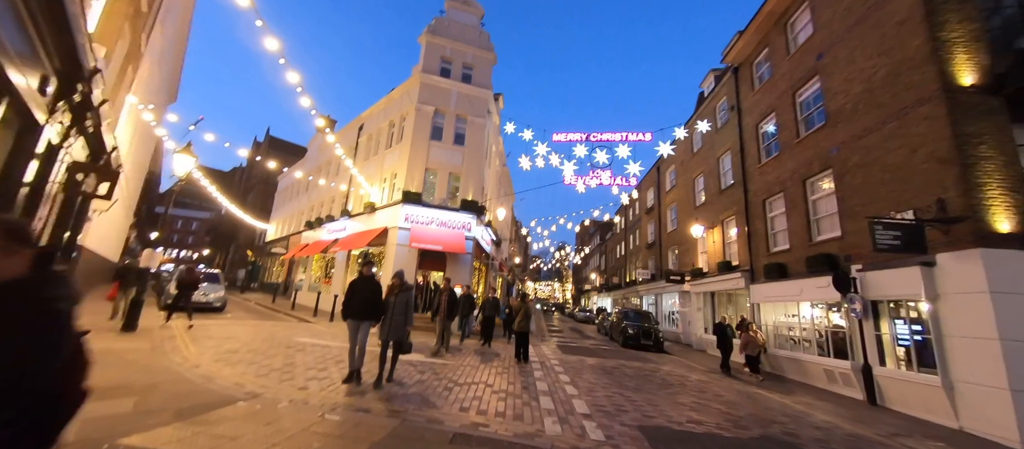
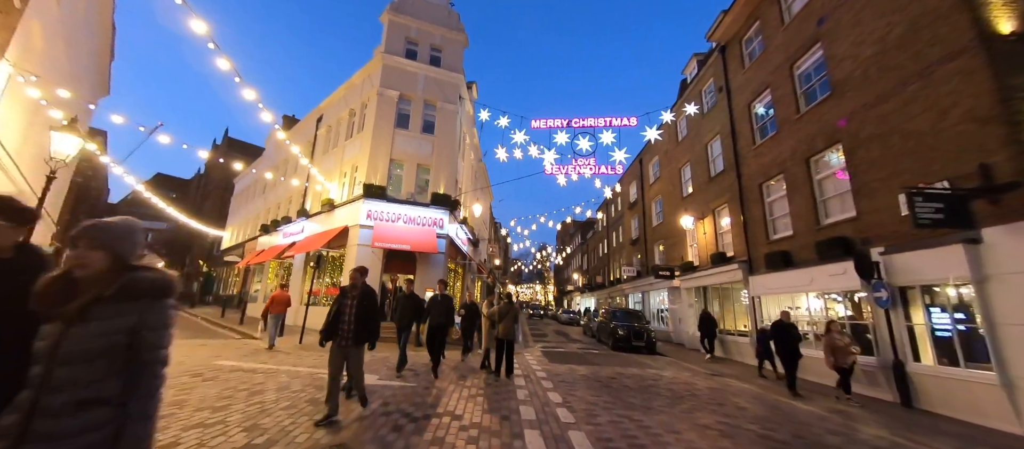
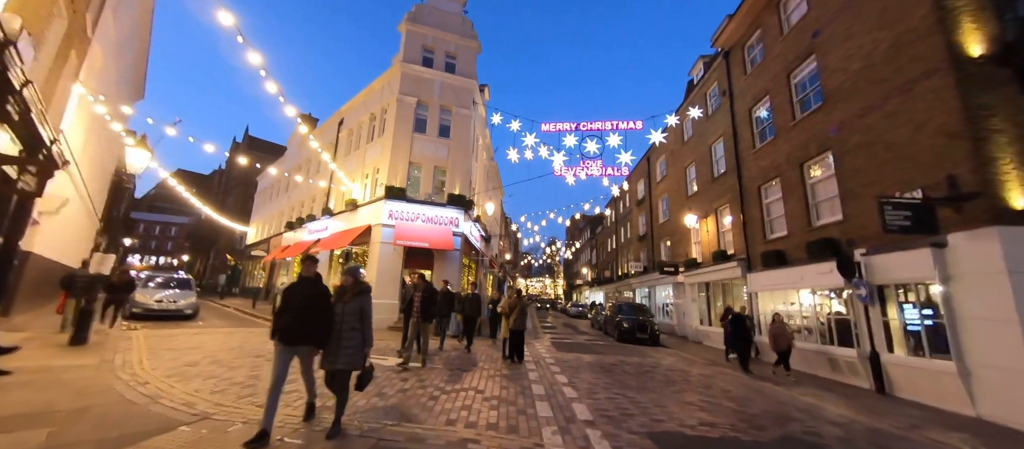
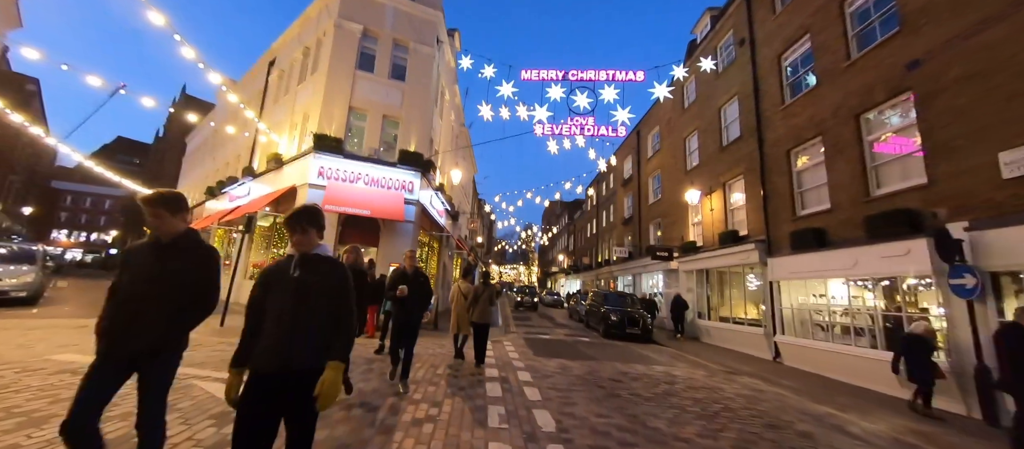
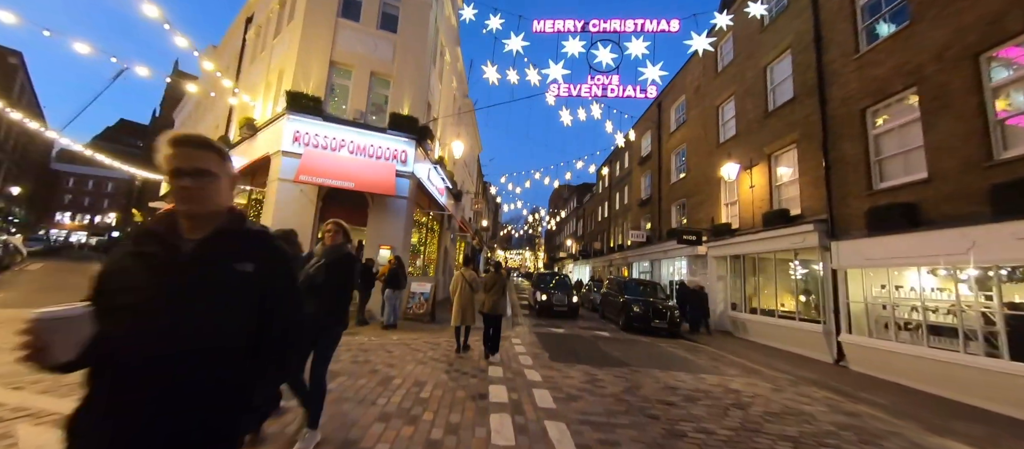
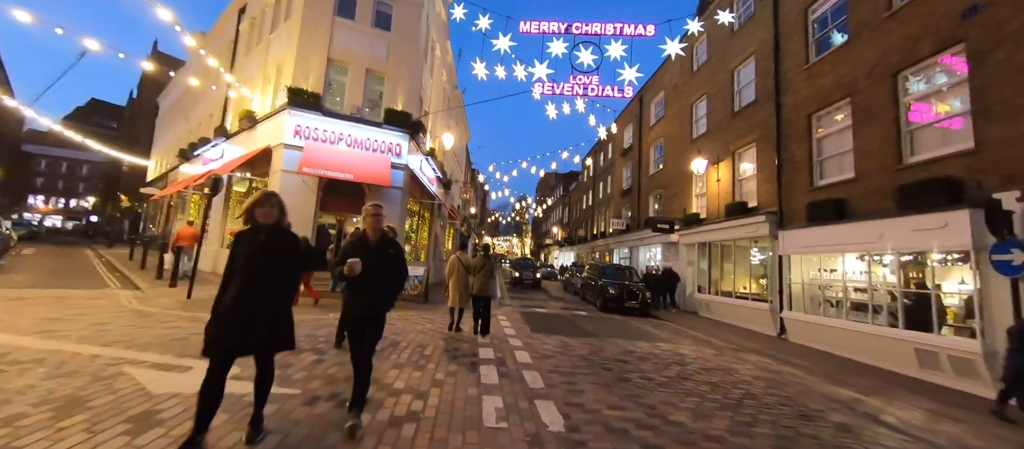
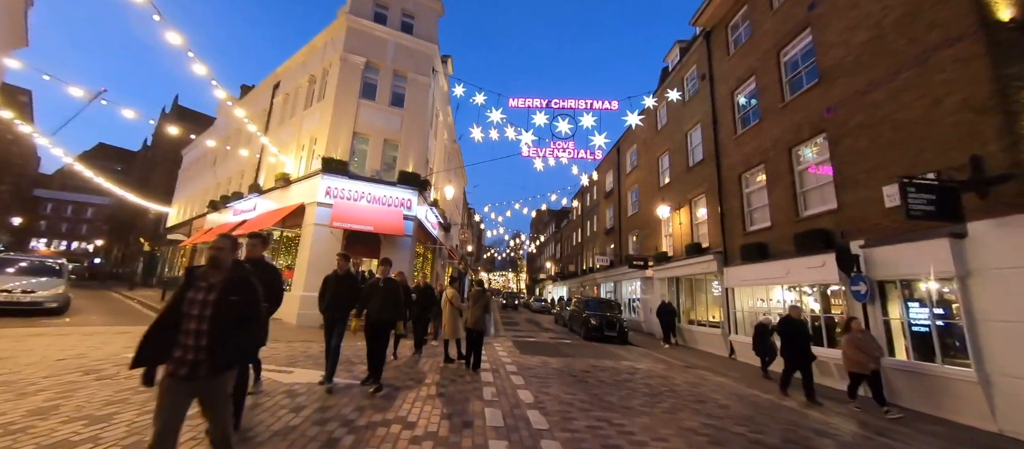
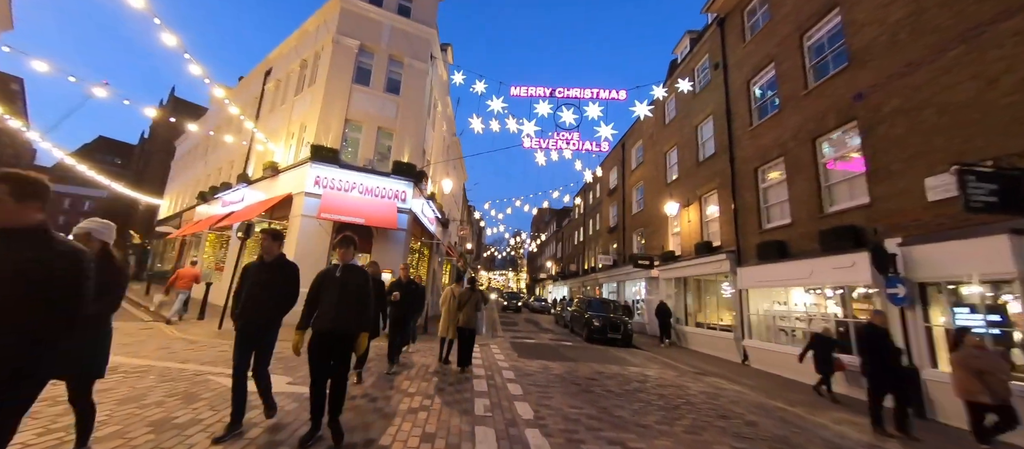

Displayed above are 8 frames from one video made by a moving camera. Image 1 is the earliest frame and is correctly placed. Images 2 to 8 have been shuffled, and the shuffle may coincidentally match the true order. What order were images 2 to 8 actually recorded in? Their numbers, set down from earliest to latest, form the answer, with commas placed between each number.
3, 2, 7, 8, 4, 6, 5
